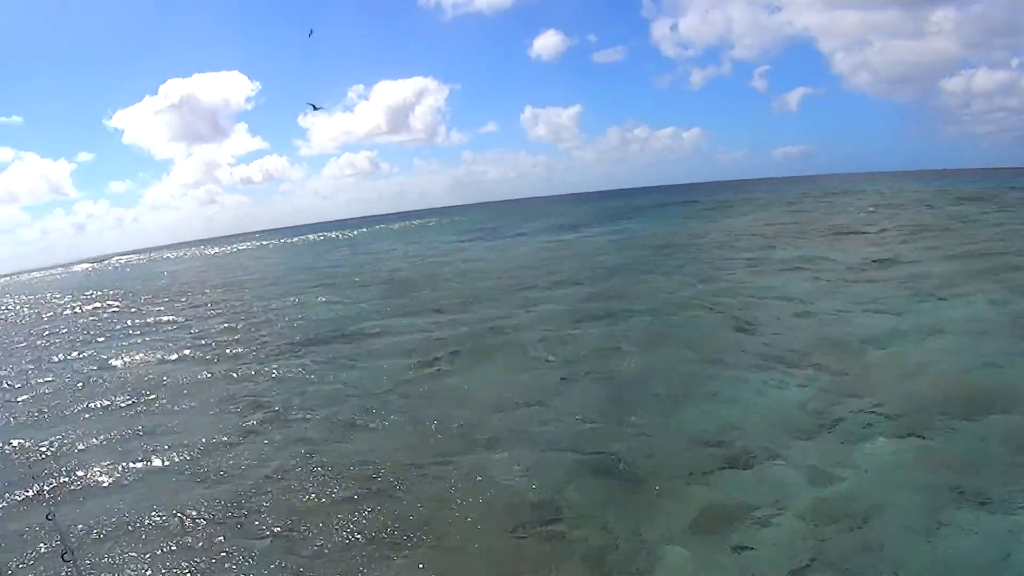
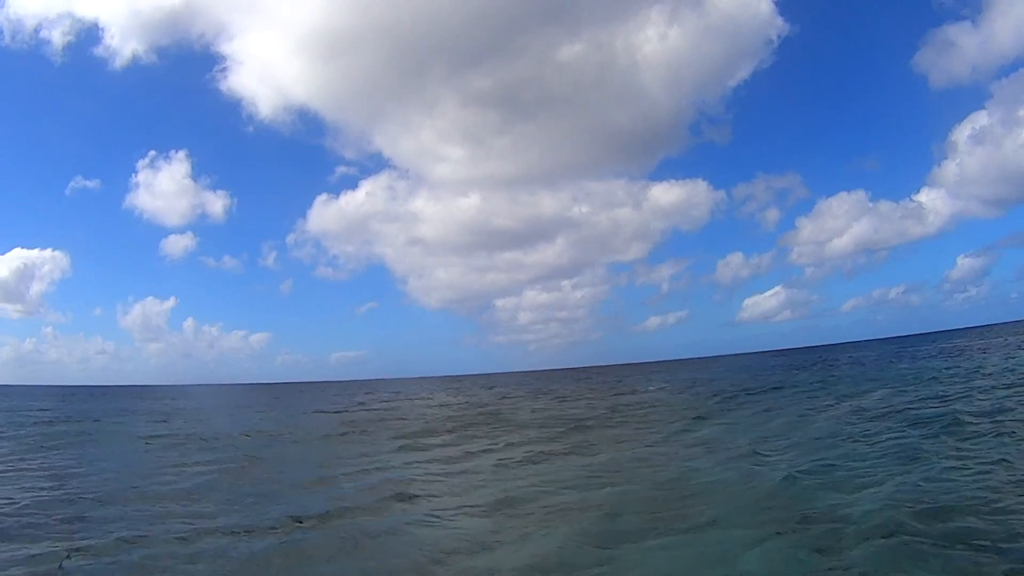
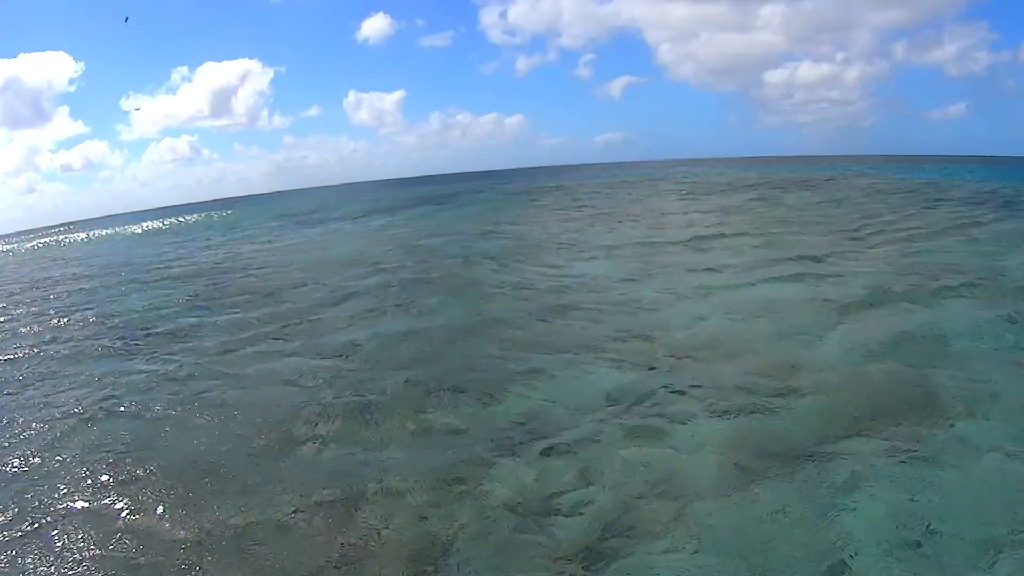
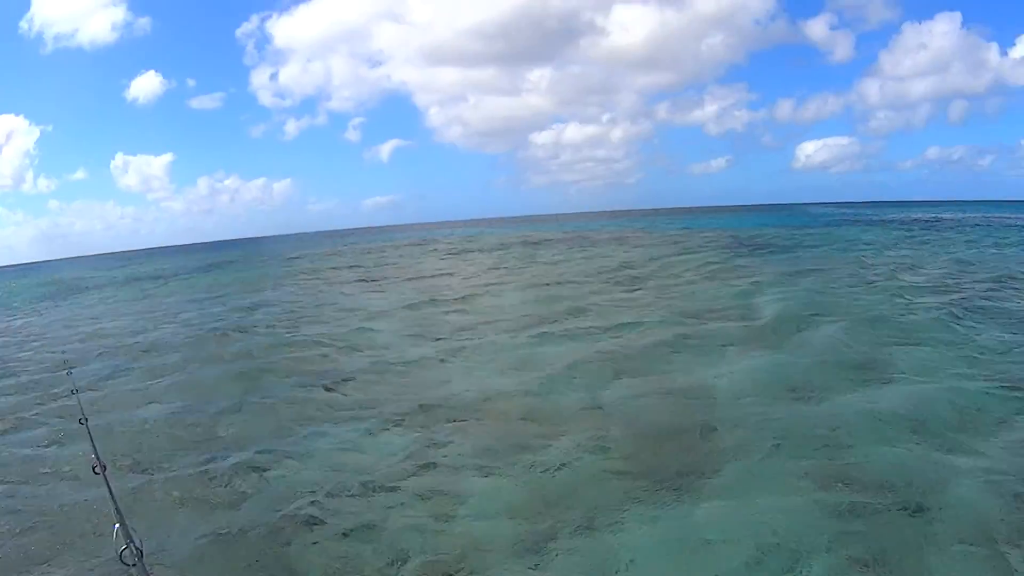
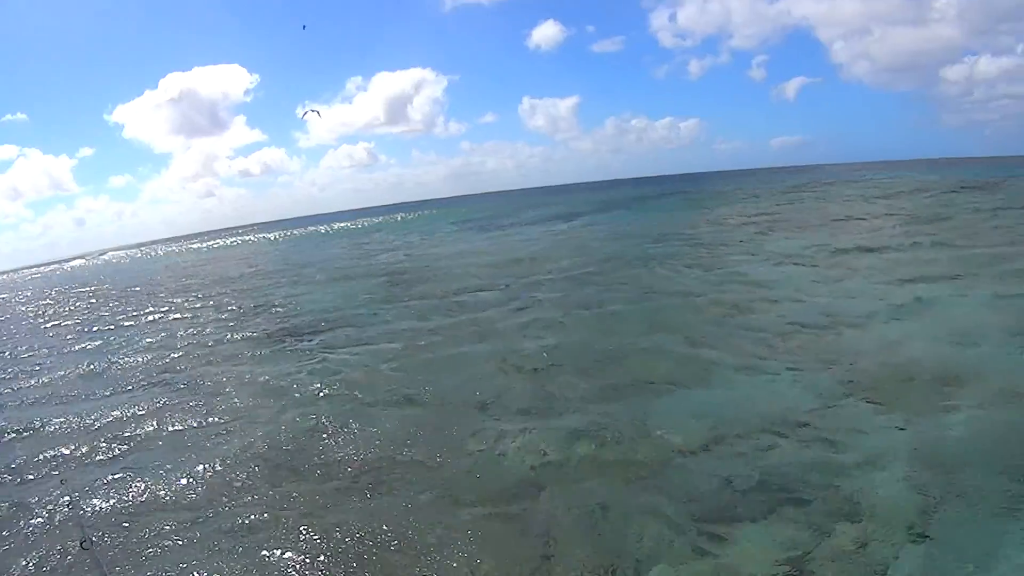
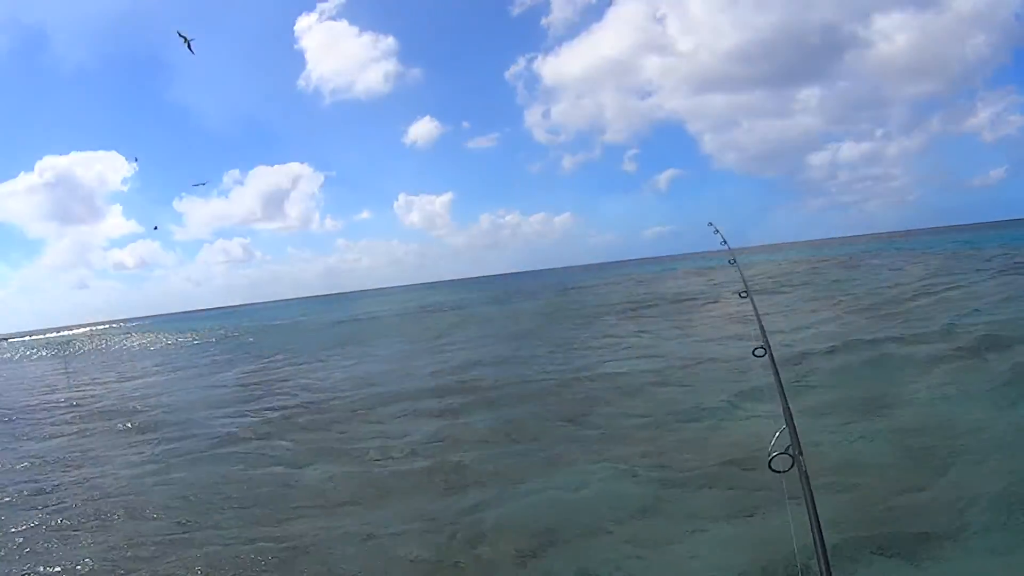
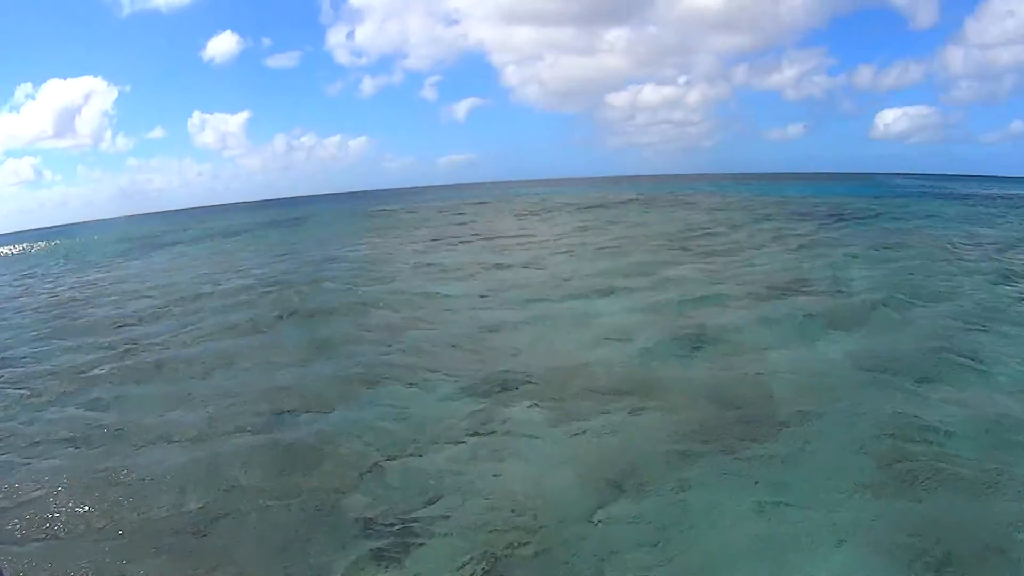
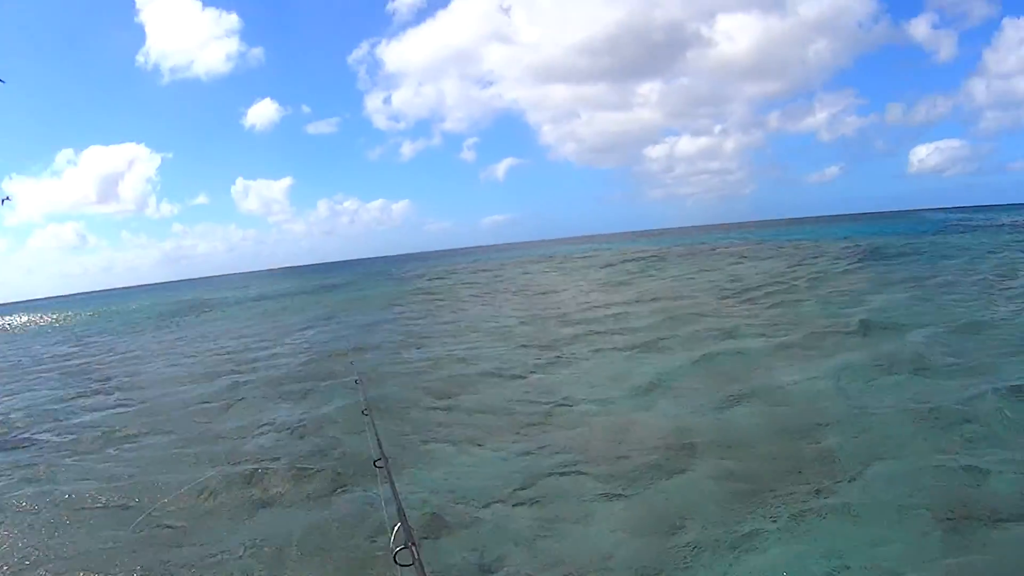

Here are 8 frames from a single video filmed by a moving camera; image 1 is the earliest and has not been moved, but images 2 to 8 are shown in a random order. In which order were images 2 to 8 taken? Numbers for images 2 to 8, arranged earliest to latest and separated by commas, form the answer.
5, 3, 7, 4, 8, 6, 2
